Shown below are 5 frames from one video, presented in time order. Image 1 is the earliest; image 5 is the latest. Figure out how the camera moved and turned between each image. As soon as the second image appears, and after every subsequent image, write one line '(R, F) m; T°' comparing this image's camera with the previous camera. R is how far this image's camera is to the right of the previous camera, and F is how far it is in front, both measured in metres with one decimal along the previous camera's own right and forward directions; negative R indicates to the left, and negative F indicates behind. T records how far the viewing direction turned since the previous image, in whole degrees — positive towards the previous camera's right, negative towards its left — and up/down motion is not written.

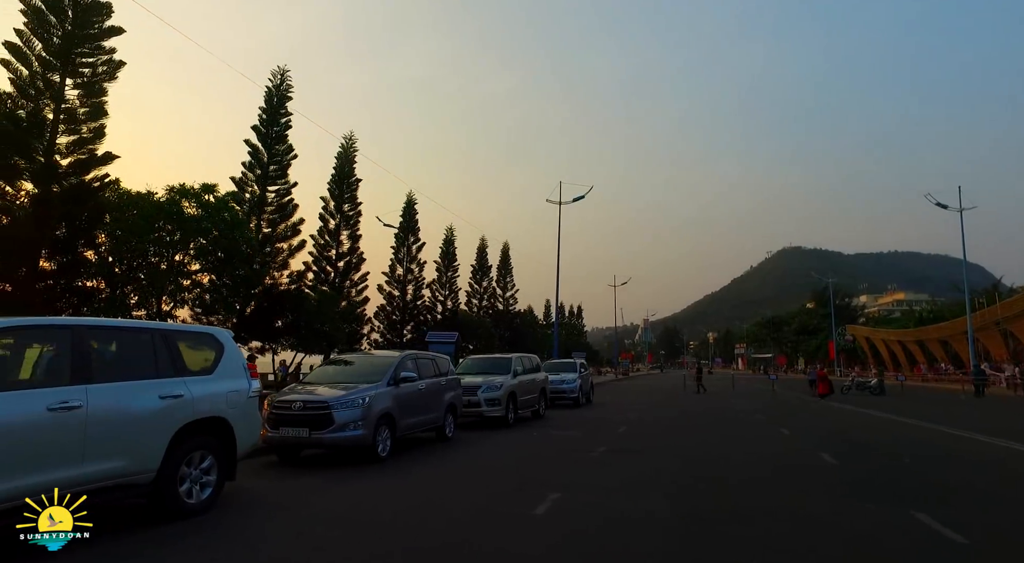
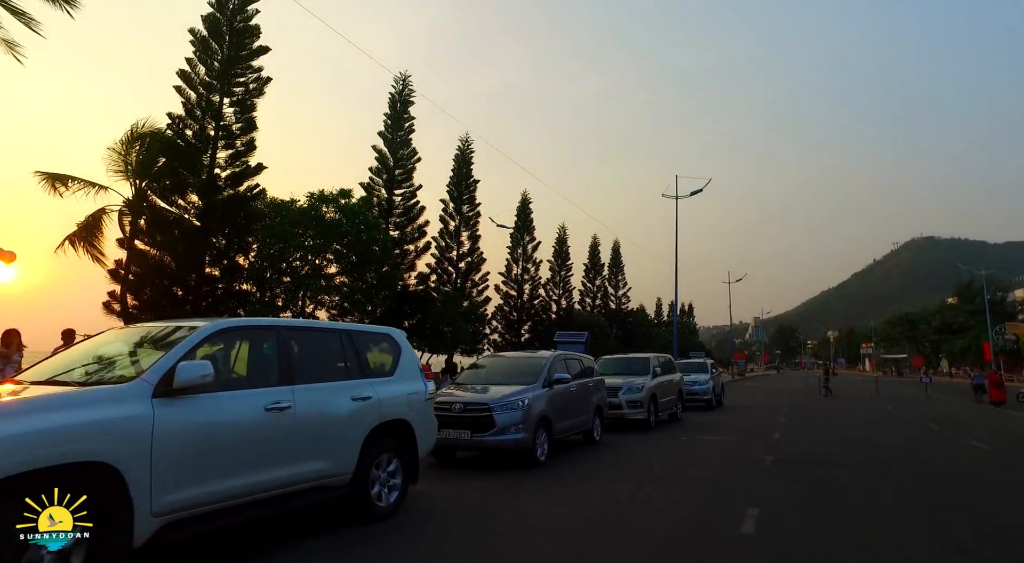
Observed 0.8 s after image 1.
(-1.0, +0.4) m; -10°
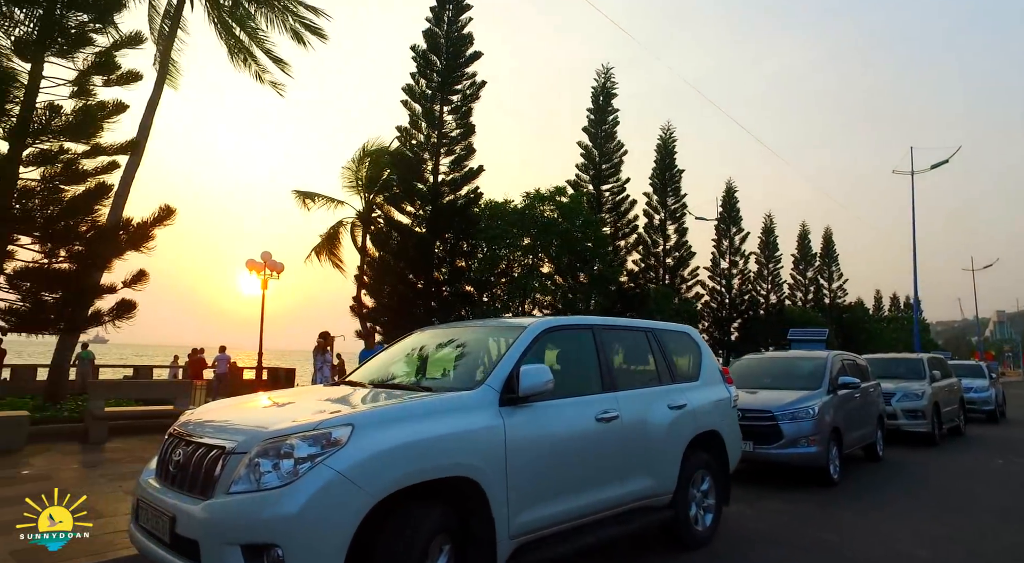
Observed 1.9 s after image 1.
(-1.4, +0.6) m; -17°
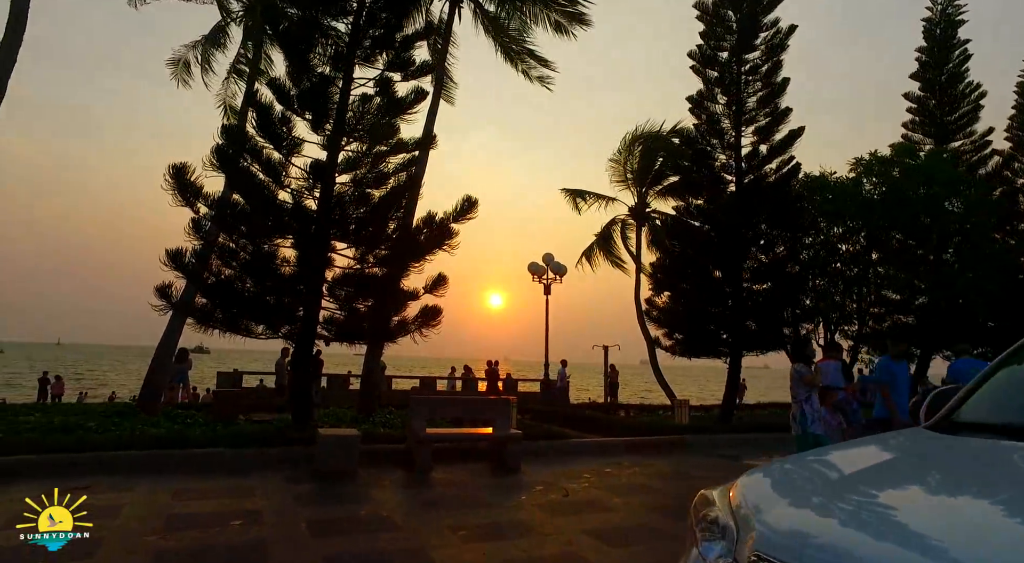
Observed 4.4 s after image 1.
(-2.2, +2.2) m; -22°
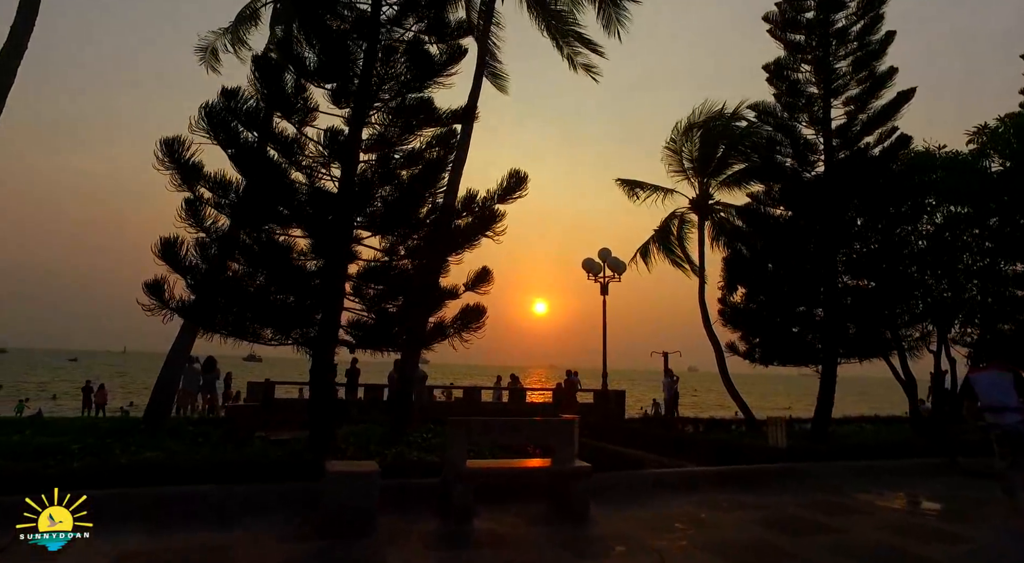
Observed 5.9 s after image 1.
(-0.2, +1.7) m; -4°
